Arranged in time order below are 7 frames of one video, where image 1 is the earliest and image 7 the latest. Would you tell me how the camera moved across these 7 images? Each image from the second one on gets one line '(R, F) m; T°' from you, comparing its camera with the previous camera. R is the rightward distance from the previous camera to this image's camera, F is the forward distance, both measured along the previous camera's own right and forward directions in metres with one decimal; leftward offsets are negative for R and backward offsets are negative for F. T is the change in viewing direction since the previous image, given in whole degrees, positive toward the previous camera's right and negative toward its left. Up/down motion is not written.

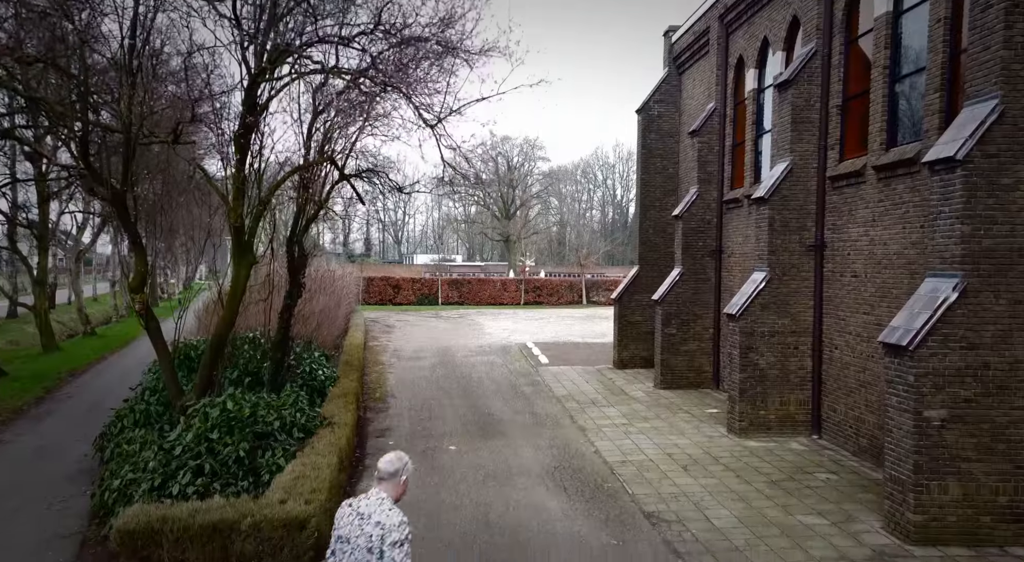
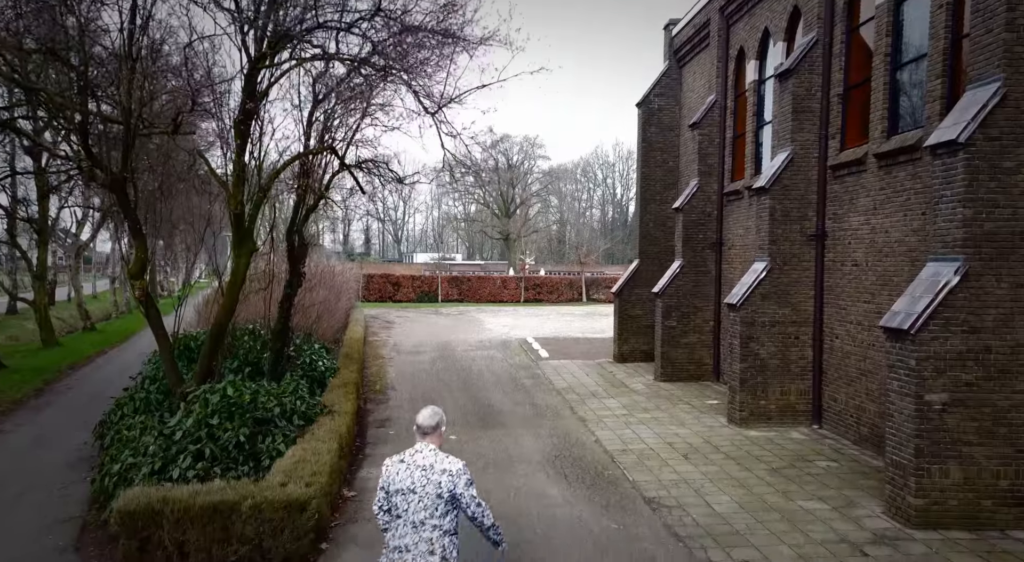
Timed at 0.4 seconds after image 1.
(0.0, 0.0) m; 0°
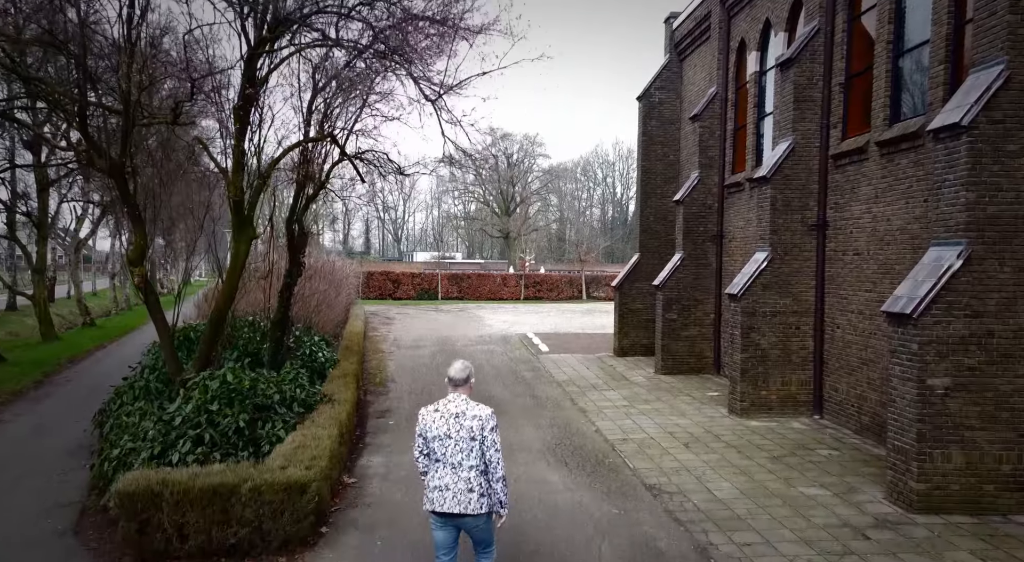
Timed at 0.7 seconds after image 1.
(0.0, 0.0) m; 0°
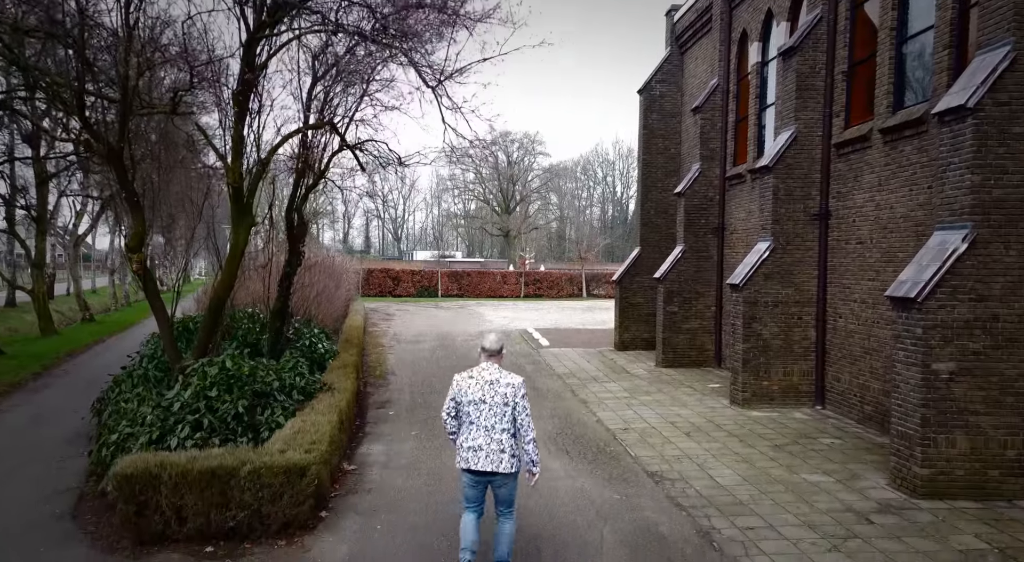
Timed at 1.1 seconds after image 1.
(0.0, 0.0) m; 0°
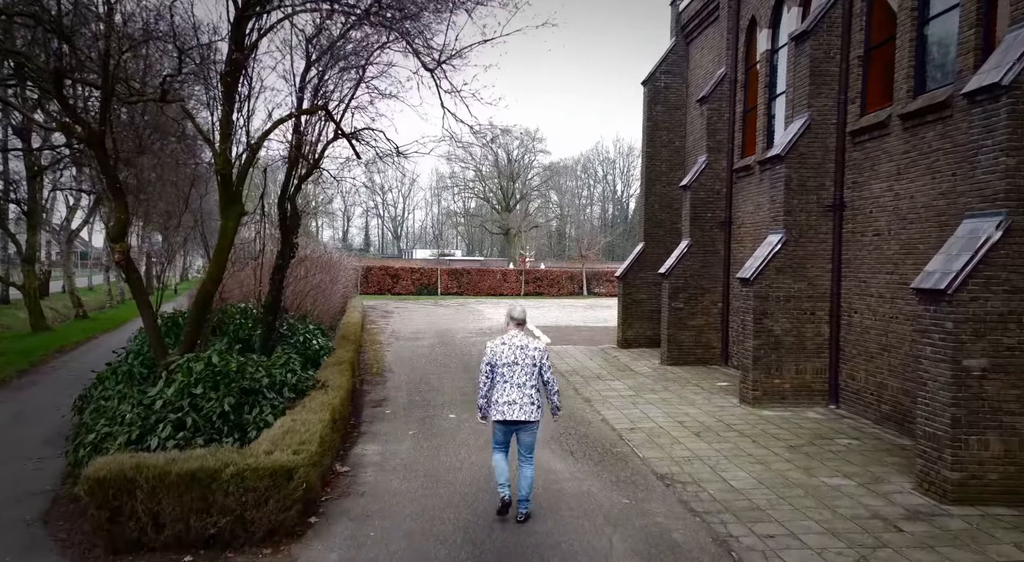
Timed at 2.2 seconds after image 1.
(0.0, +0.4) m; 0°
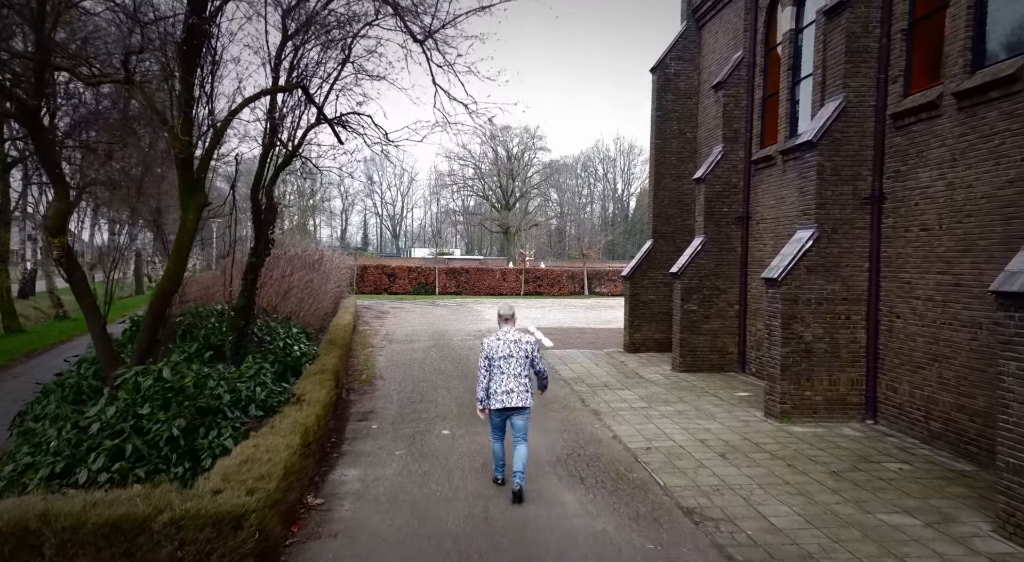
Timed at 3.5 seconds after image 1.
(0.0, +1.0) m; 0°
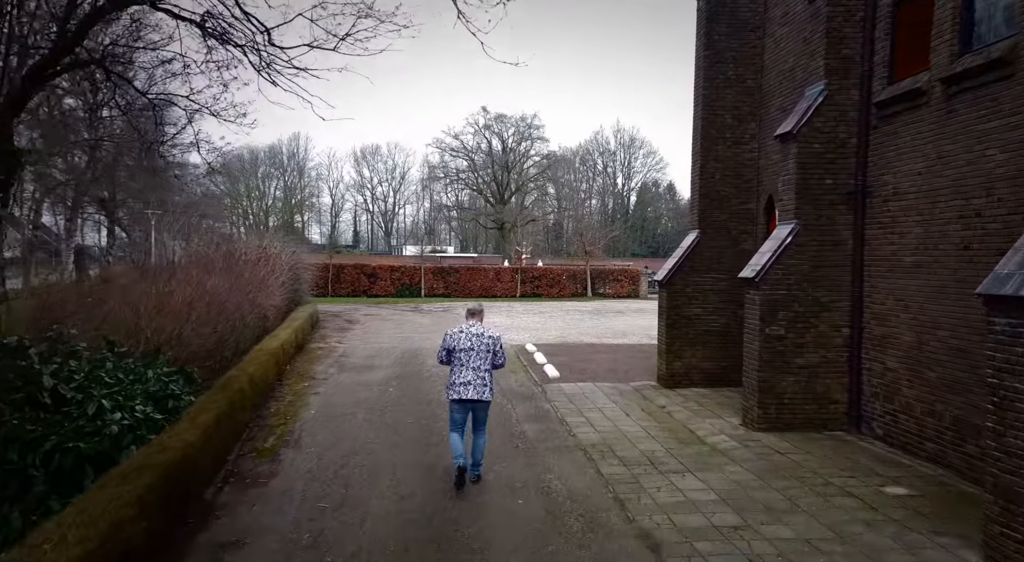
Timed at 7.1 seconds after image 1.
(+0.1, +4.5) m; 0°
